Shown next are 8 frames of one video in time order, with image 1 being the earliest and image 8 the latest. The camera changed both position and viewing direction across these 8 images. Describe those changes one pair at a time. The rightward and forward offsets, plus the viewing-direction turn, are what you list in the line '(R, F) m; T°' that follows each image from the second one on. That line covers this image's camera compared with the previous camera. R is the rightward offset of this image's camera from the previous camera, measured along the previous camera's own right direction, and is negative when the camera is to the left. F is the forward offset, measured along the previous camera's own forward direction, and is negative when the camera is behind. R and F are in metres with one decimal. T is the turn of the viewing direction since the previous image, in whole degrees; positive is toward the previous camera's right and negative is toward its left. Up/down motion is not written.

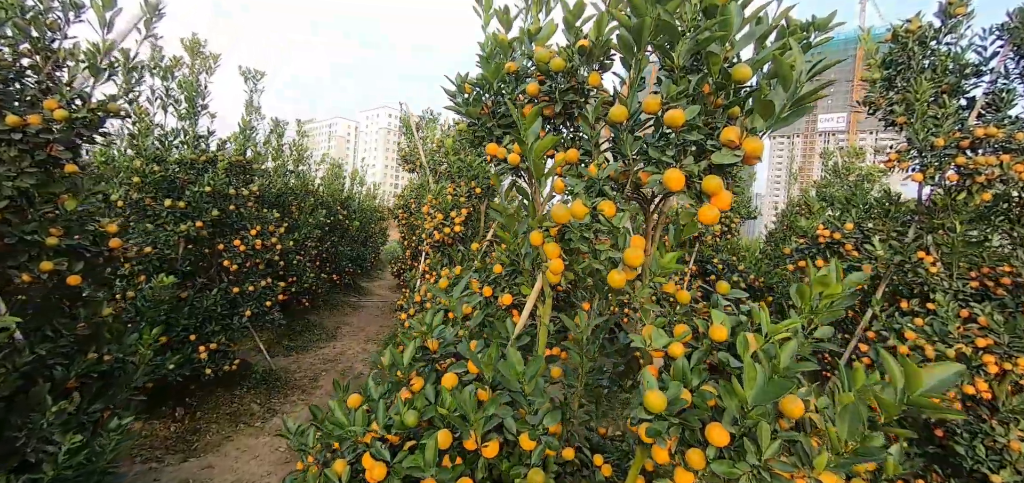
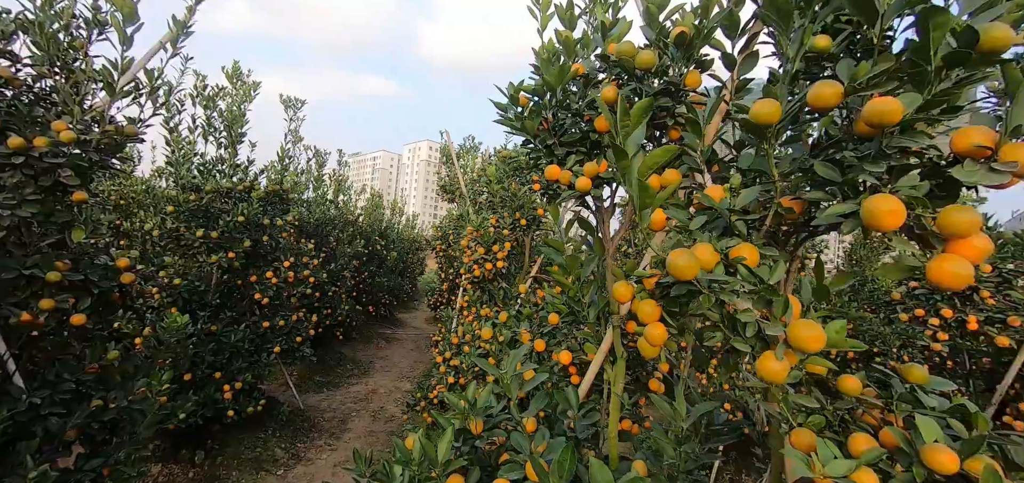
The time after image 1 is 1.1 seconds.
(-0.1, +0.4) m; -5°
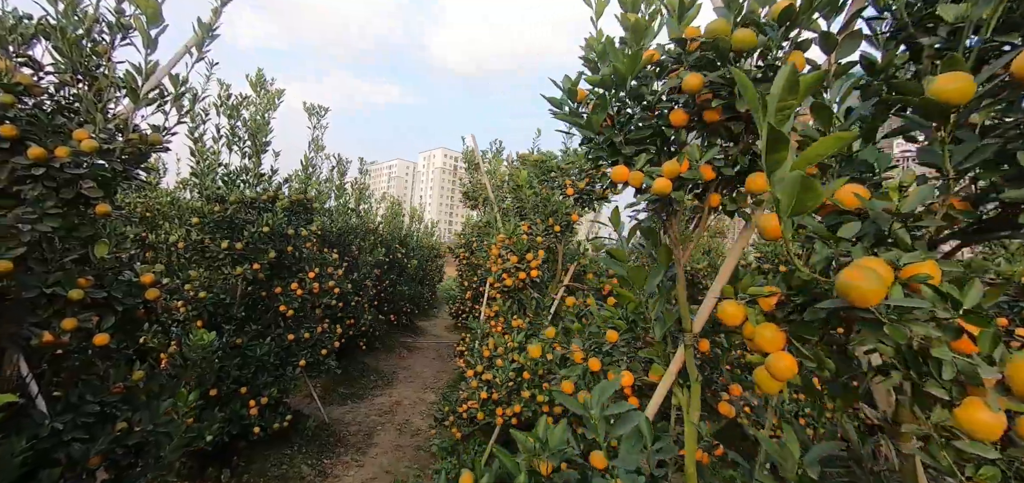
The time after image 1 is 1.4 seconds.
(-0.1, +0.2) m; -2°
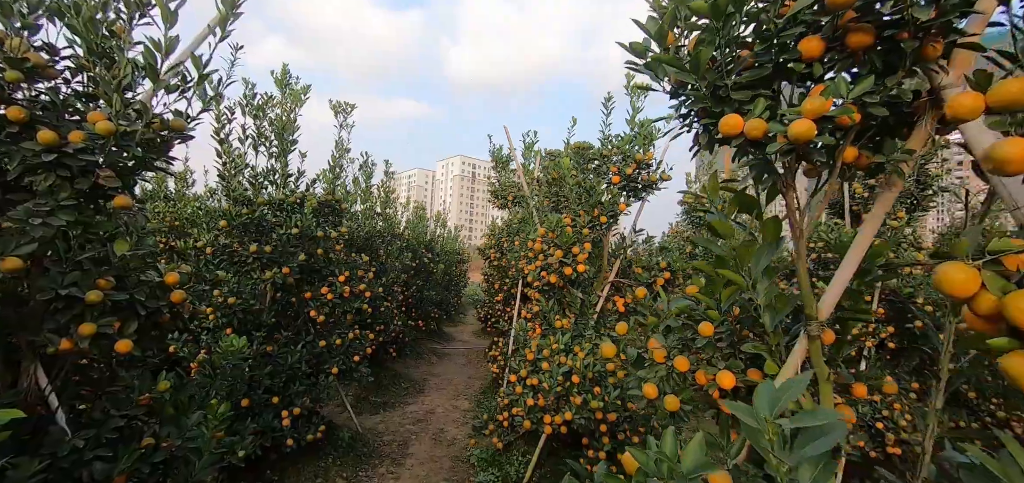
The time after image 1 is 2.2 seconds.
(-0.2, +0.2) m; -2°
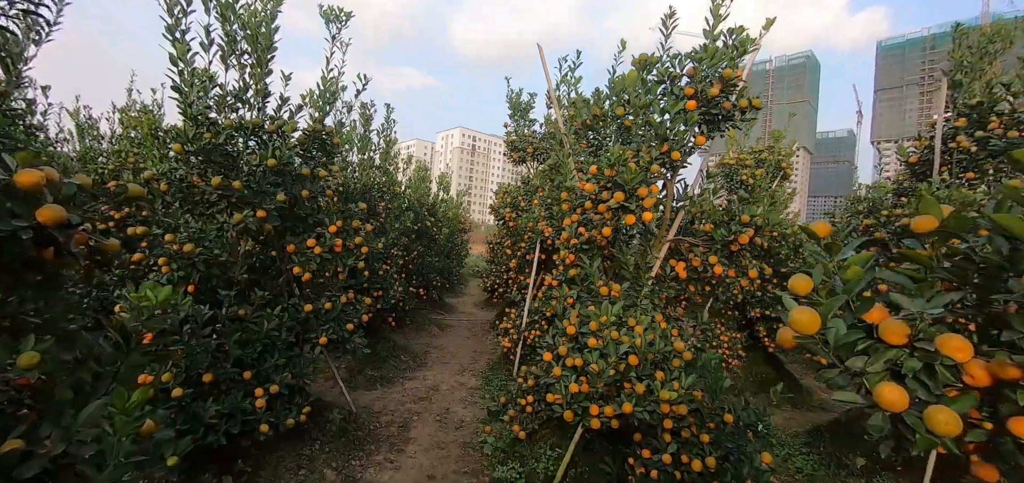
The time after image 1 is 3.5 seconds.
(-0.2, +0.7) m; 0°
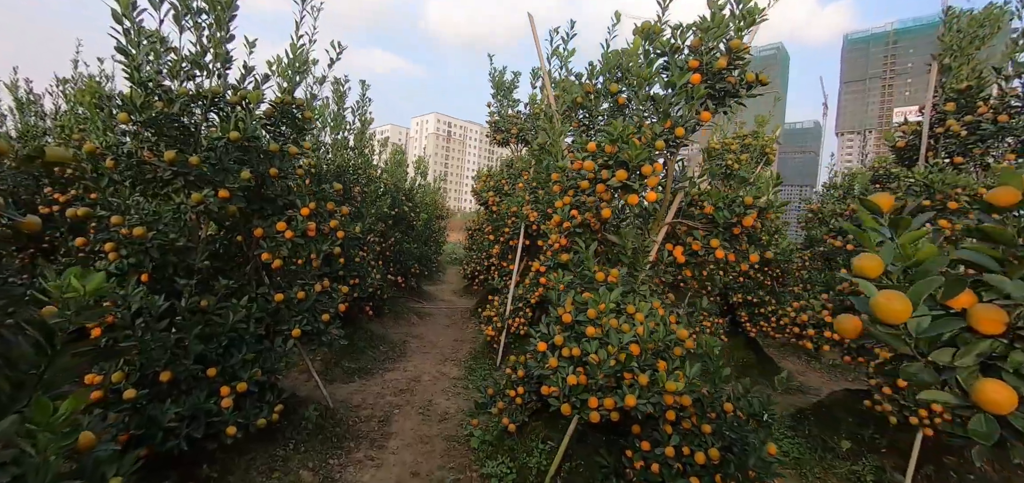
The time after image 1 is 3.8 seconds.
(-0.1, +0.2) m; +3°
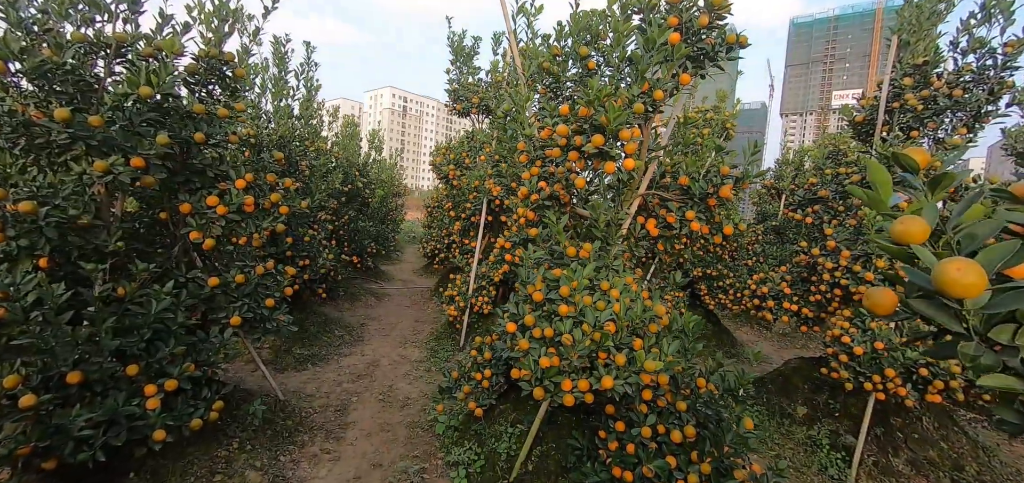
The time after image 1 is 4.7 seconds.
(0.0, +0.2) m; +5°
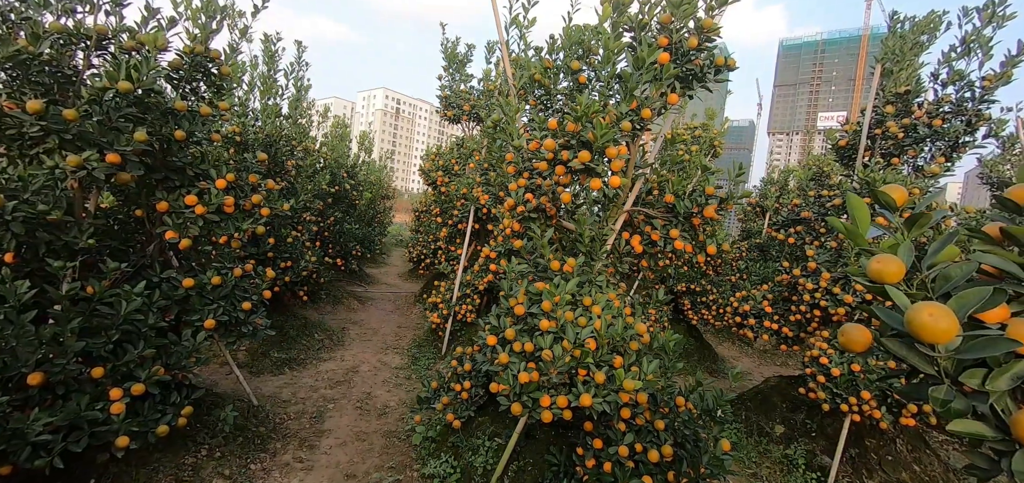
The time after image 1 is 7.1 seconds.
(0.0, 0.0) m; +1°
